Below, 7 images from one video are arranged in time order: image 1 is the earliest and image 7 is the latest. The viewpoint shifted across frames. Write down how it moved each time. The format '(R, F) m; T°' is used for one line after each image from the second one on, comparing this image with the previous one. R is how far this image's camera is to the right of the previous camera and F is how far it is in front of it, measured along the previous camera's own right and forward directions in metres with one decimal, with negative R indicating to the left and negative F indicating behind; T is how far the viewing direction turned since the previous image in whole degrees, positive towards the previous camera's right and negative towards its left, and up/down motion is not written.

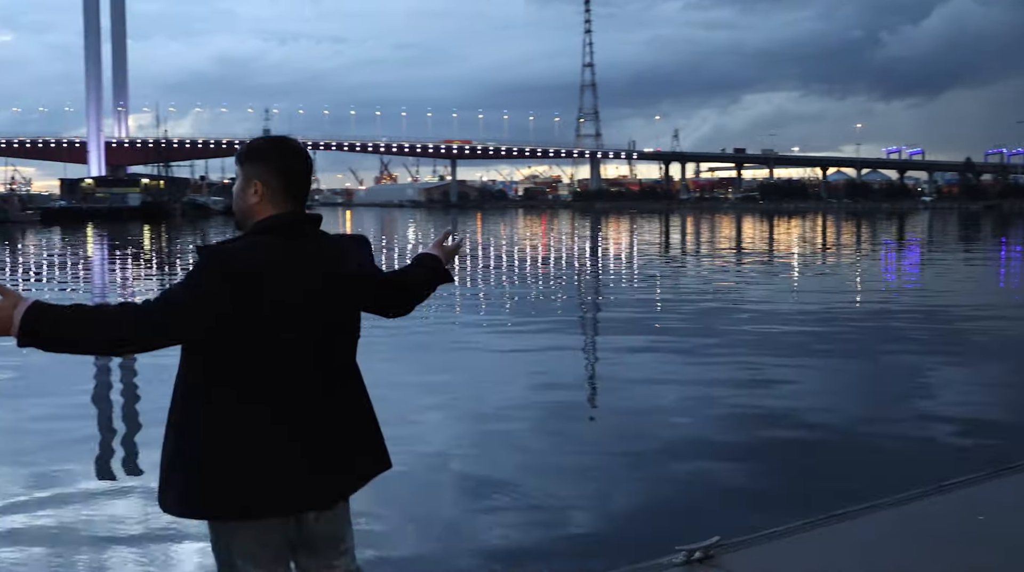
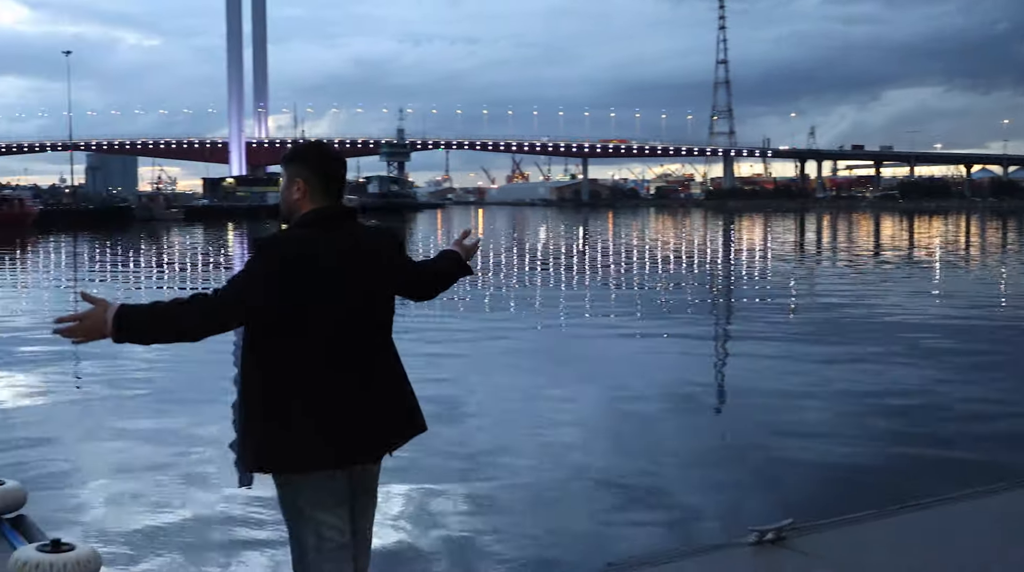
(+0.1, 0.0) m; -7°
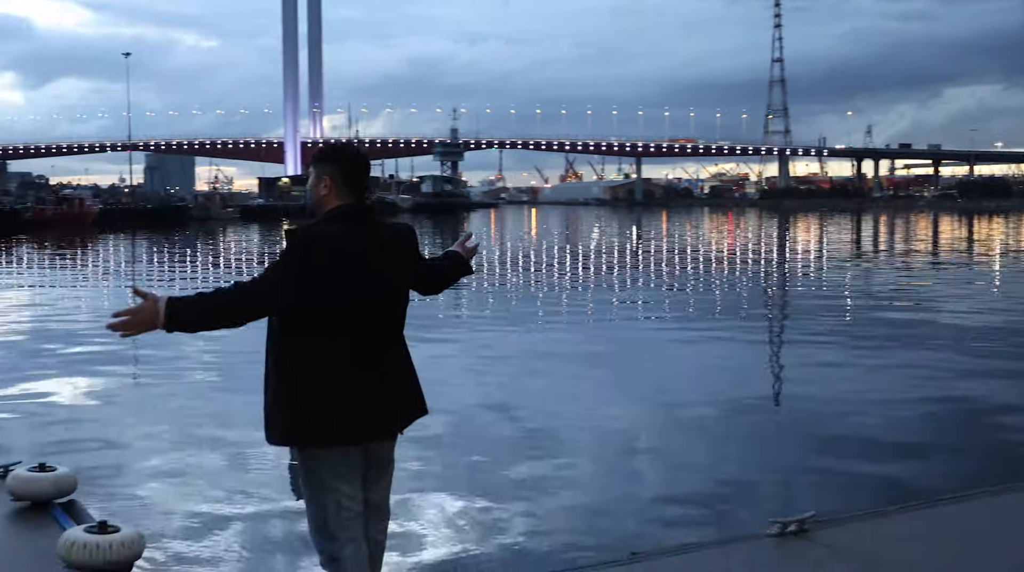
(+0.1, -0.1) m; -3°
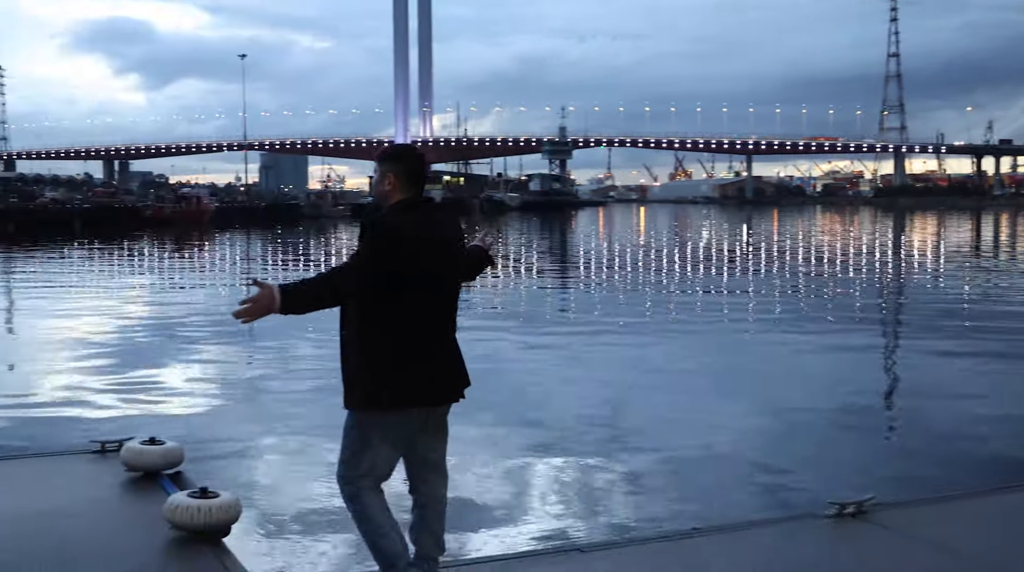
(+0.2, -0.3) m; -5°
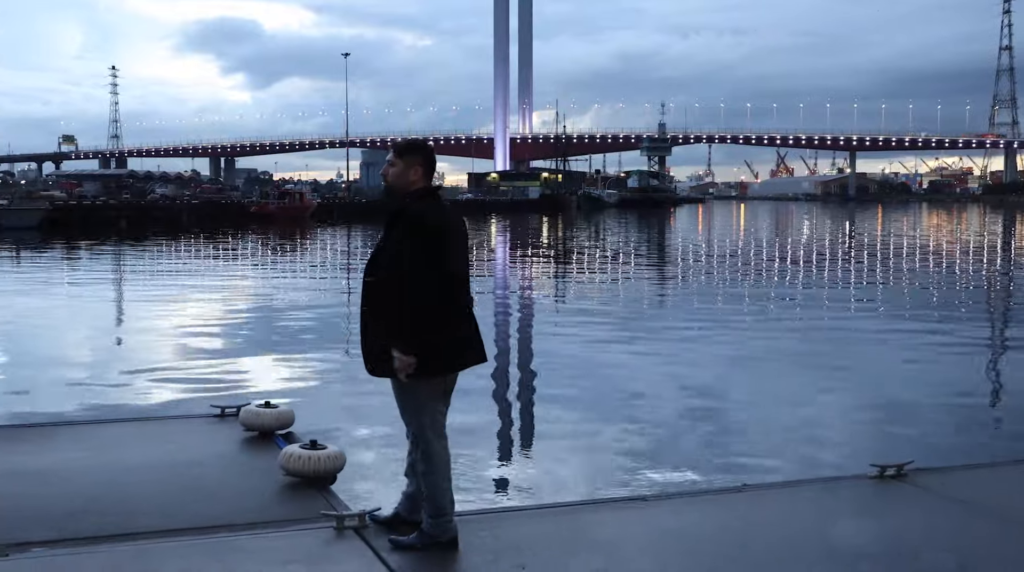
(+0.1, -0.5) m; -5°
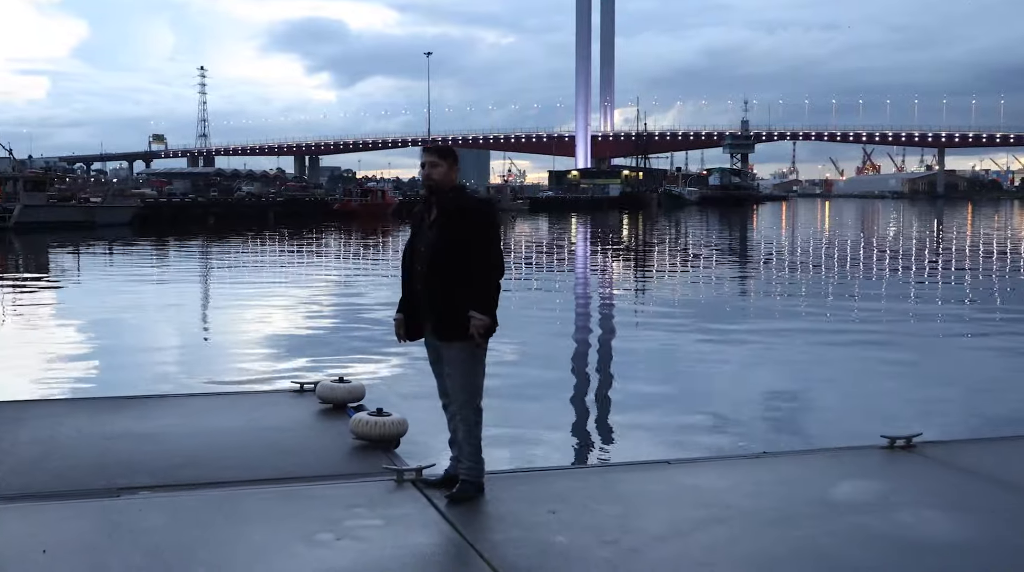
(+0.2, -0.6) m; -4°
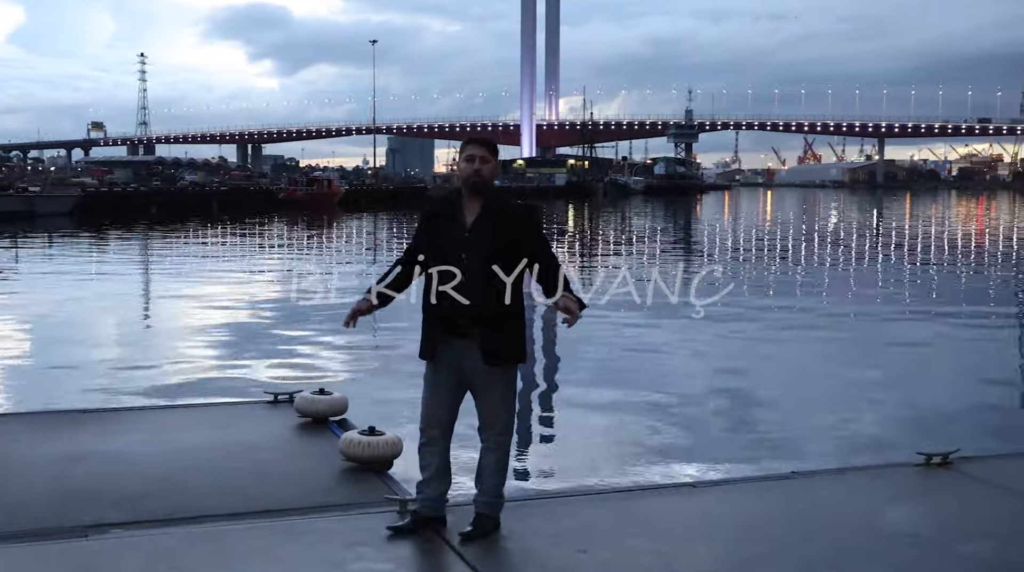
(-0.3, +0.5) m; +3°
